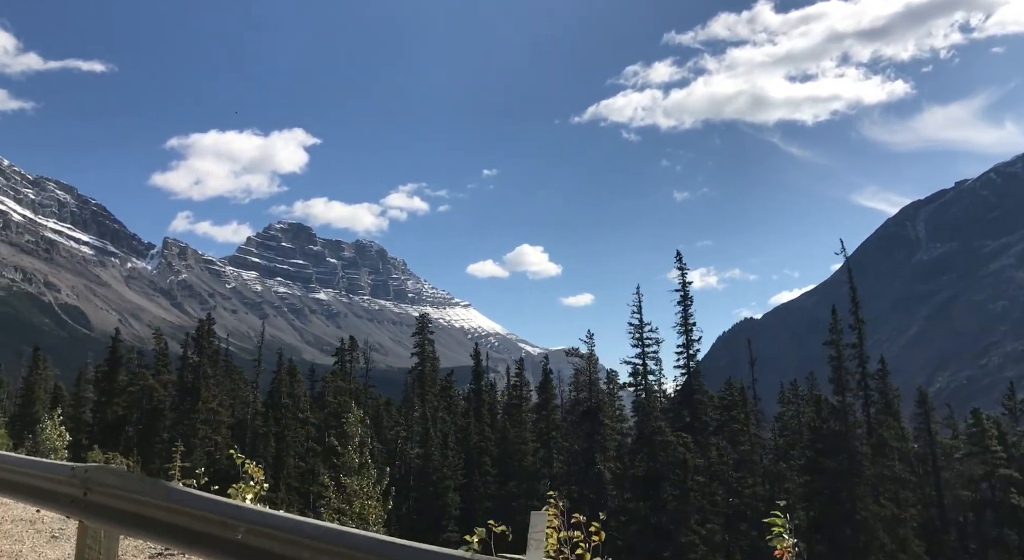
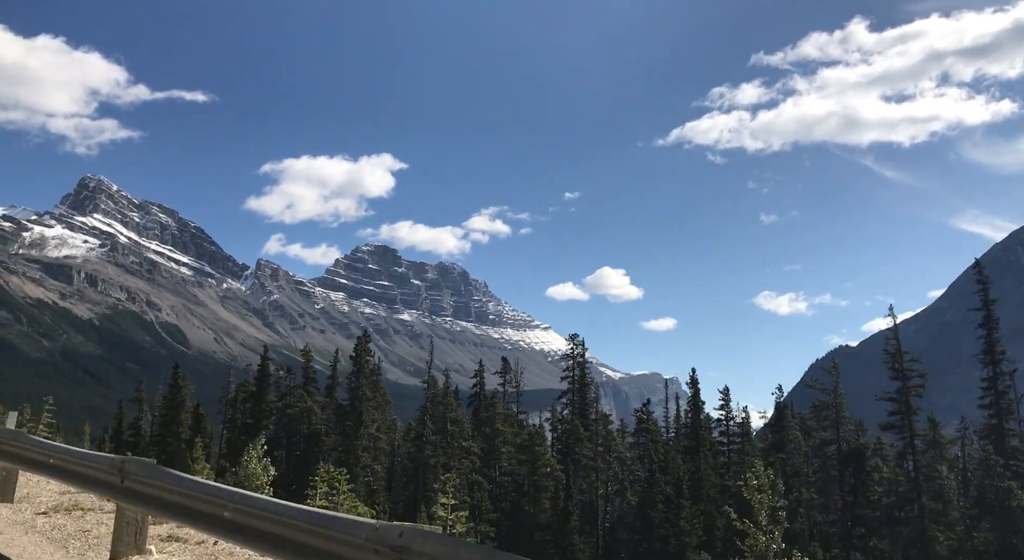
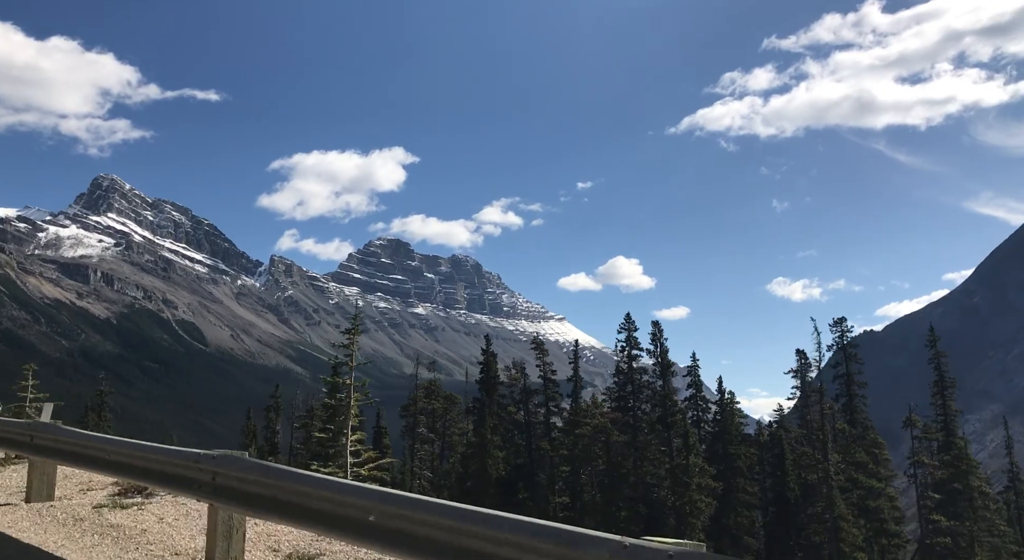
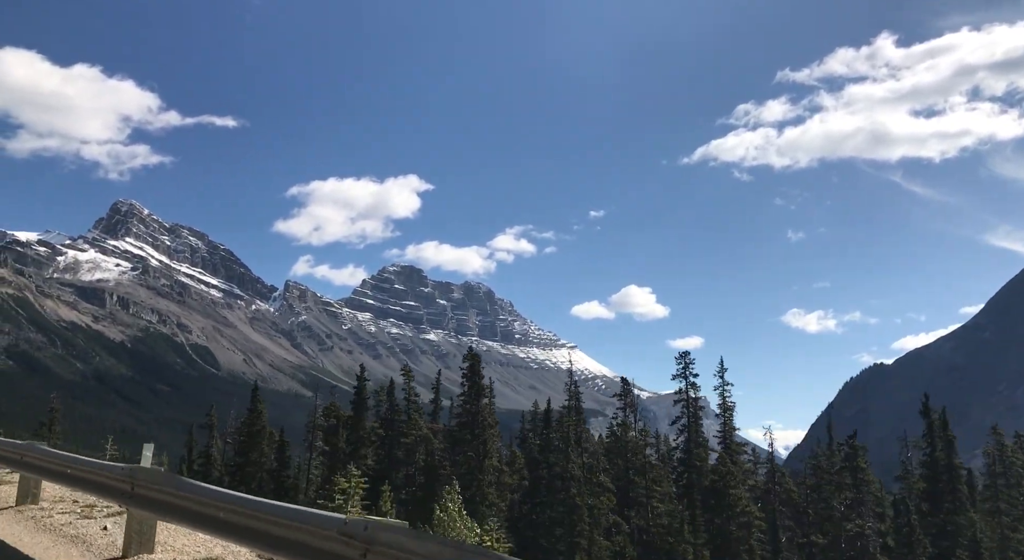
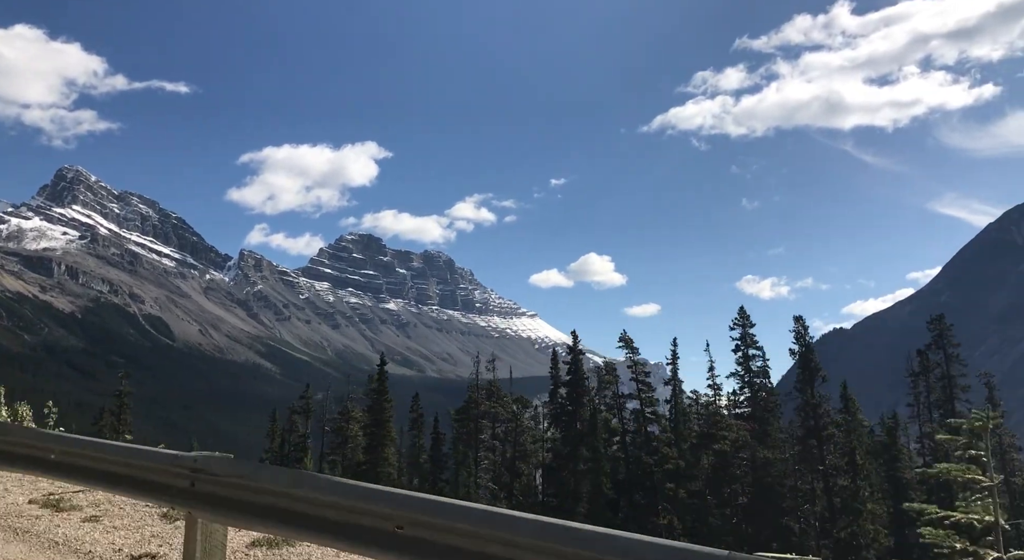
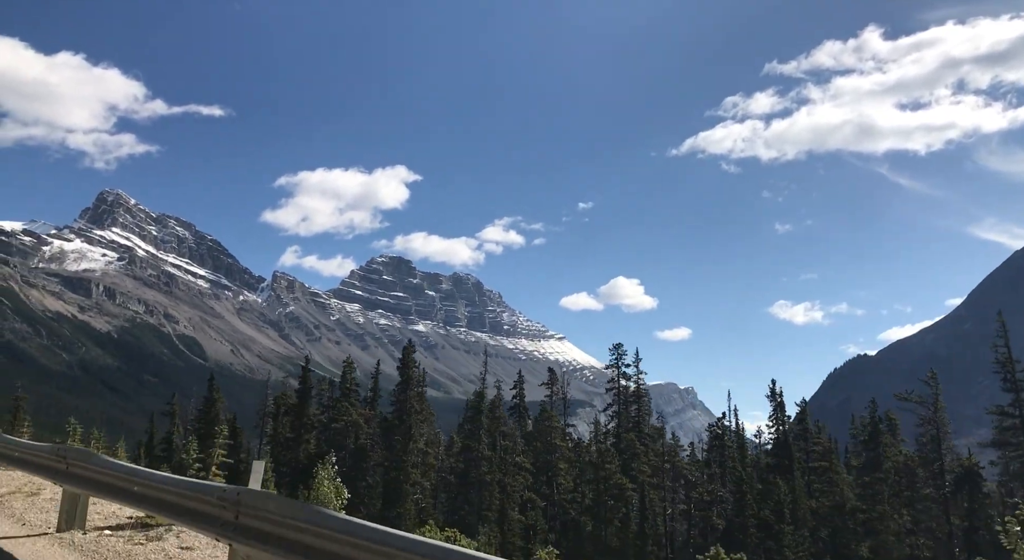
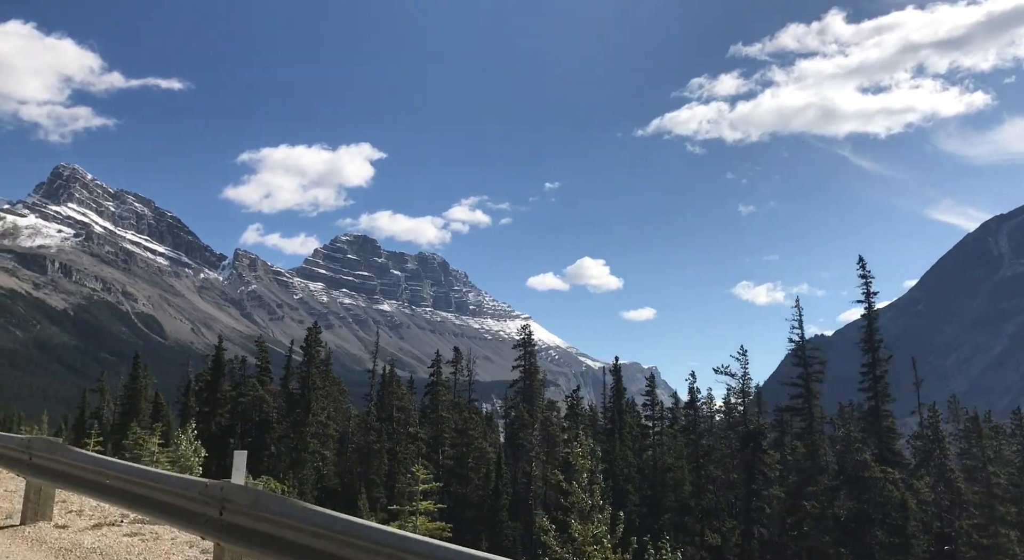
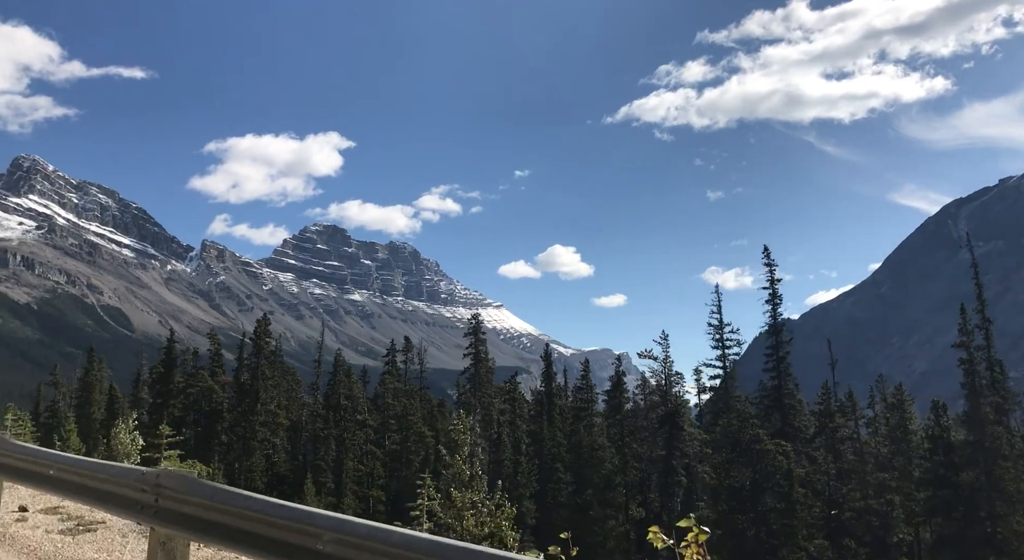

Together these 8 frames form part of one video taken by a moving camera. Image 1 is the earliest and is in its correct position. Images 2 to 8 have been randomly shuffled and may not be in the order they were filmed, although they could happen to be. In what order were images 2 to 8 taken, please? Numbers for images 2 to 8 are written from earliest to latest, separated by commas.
8, 7, 2, 6, 4, 3, 5
